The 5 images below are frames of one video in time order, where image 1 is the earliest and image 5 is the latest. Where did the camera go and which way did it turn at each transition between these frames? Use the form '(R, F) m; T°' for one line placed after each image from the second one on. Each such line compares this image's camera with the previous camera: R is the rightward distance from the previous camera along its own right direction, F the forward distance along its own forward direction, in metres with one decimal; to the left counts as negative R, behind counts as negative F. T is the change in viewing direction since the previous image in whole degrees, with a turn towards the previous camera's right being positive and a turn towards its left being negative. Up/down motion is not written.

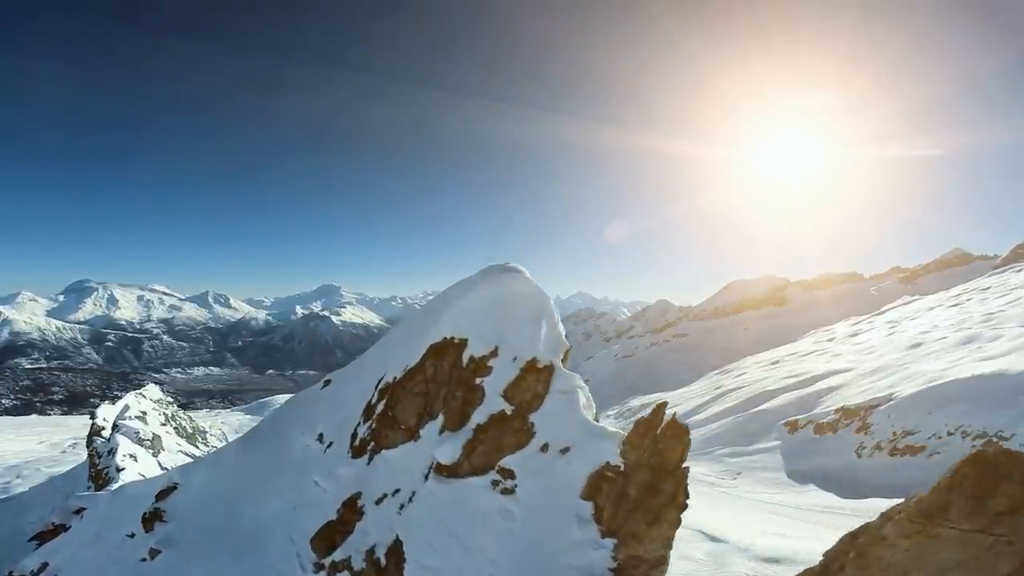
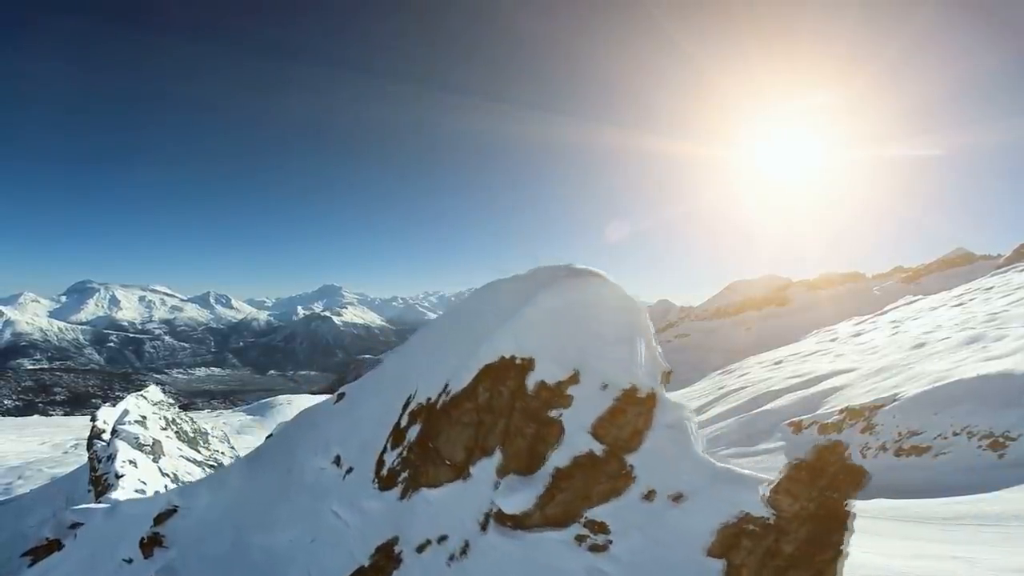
(-0.4, +0.6) m; 0°
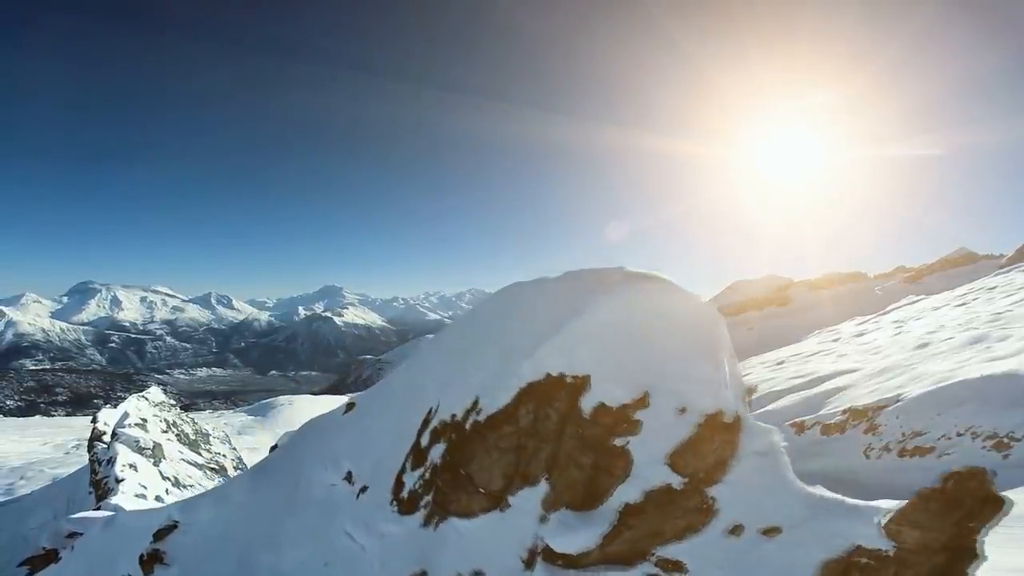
(-0.2, +0.4) m; 0°
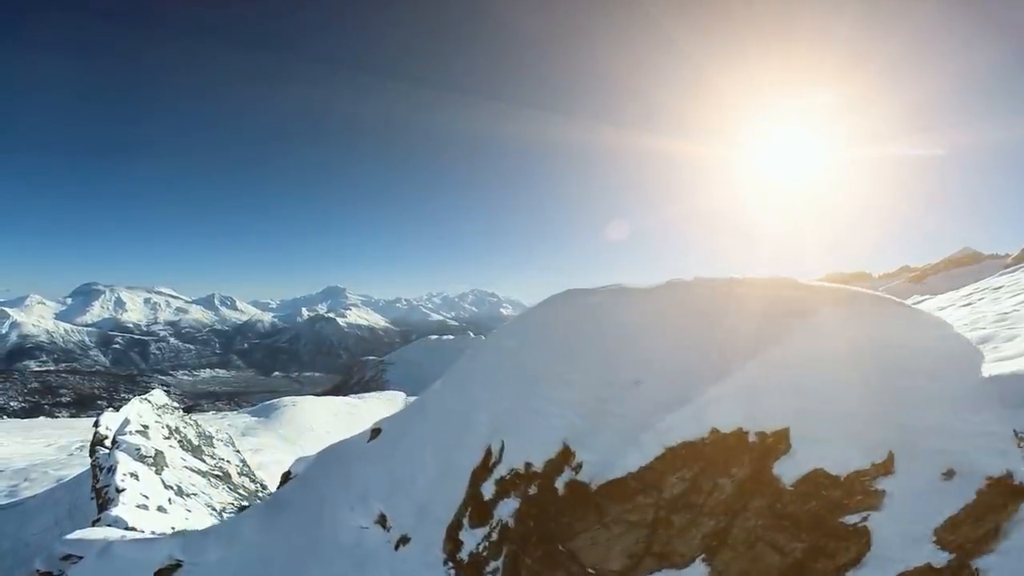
(-0.4, +0.7) m; 0°
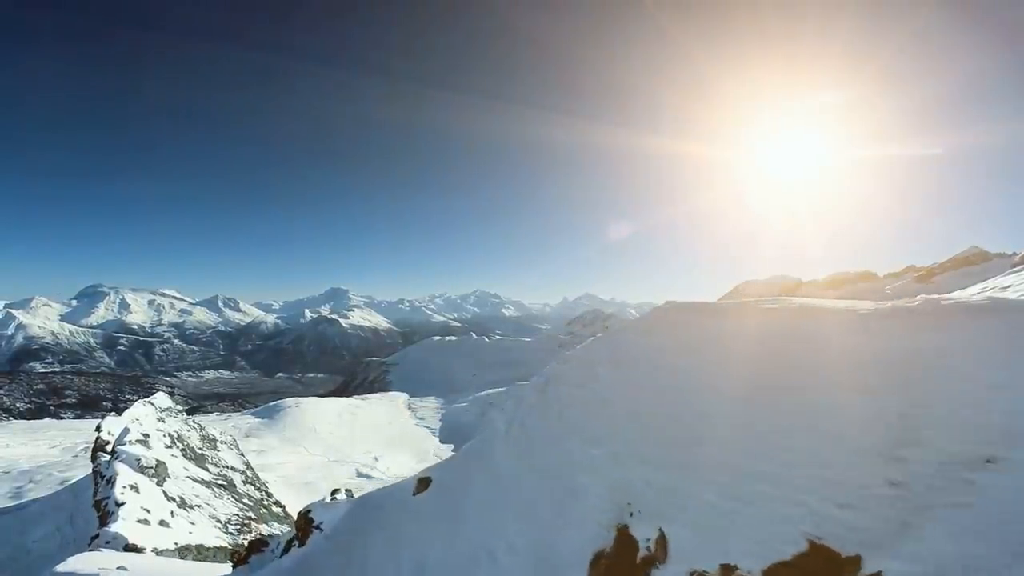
(-0.6, +1.0) m; 0°
